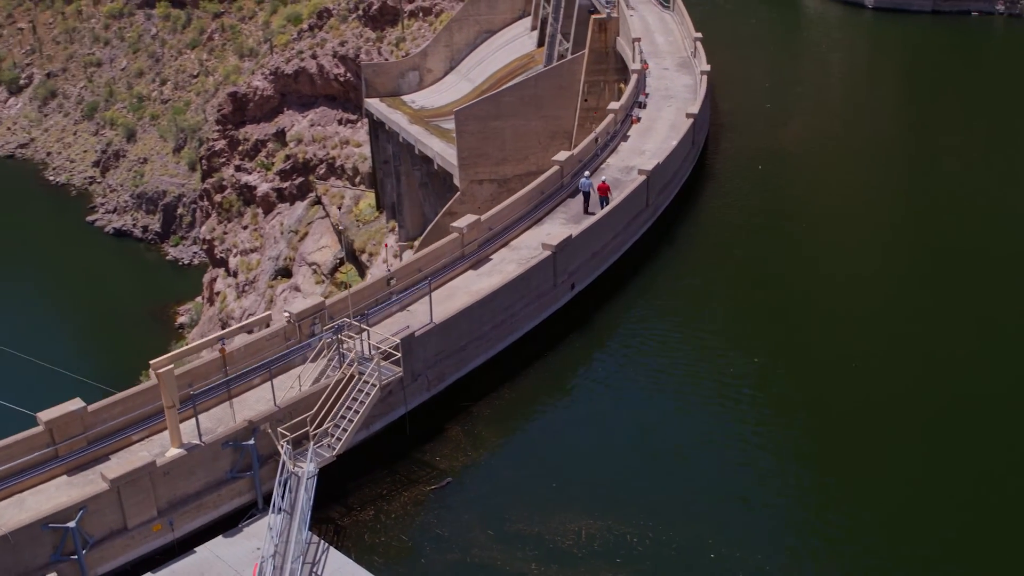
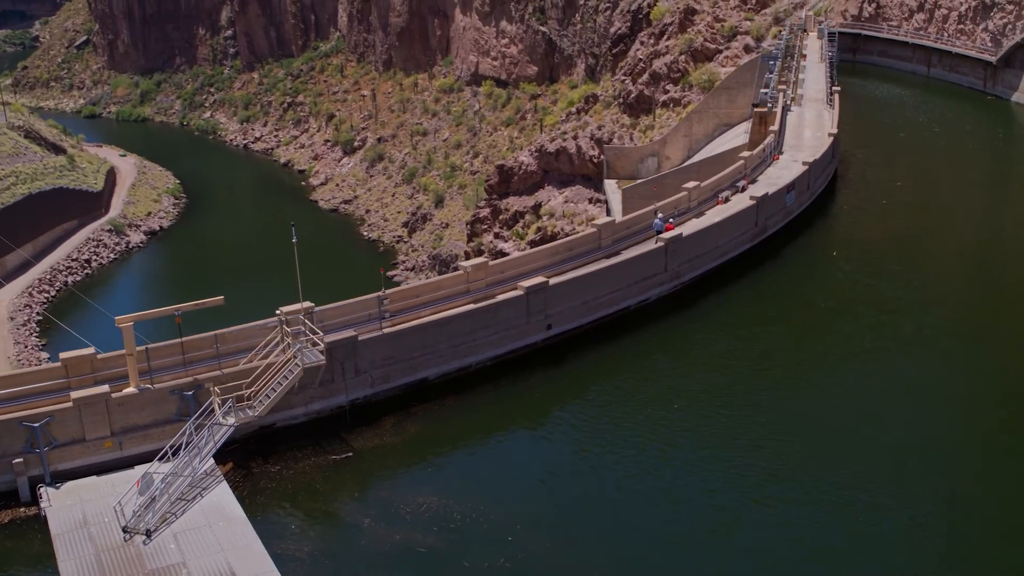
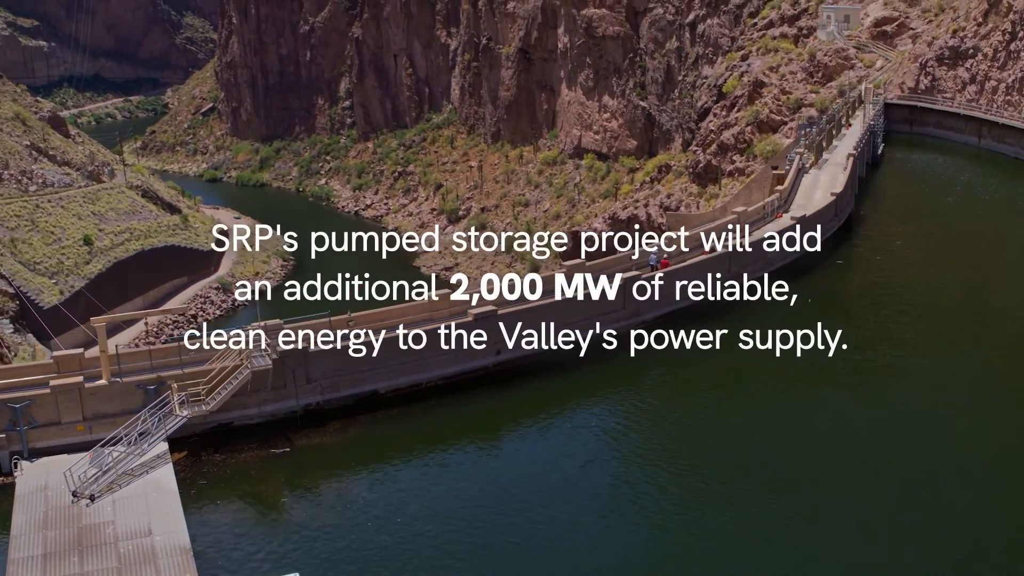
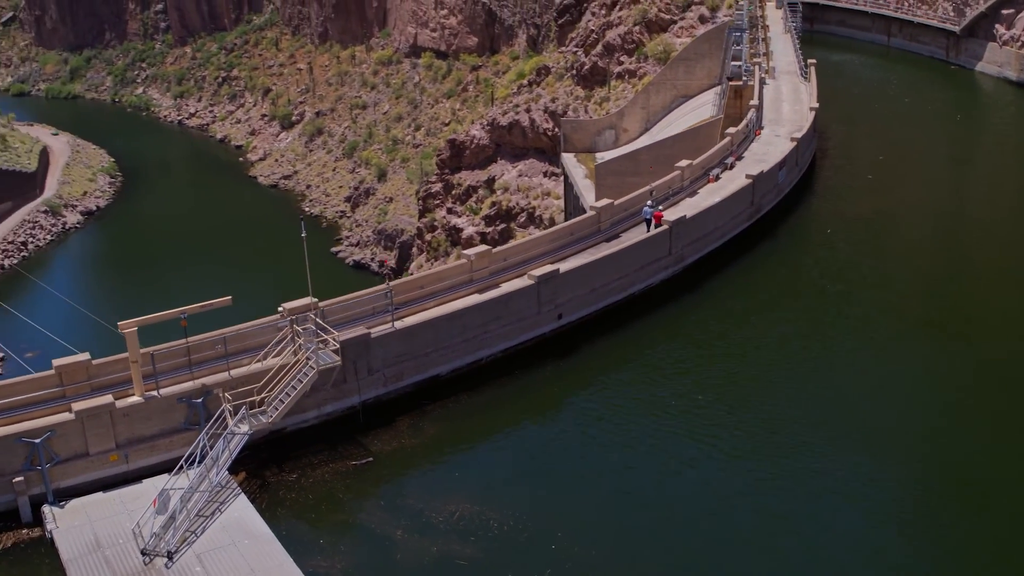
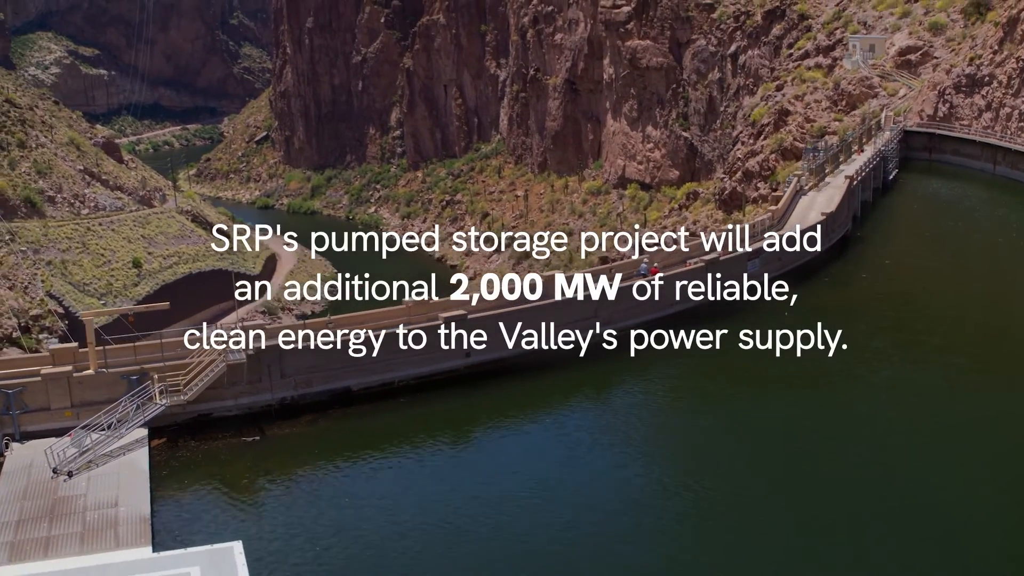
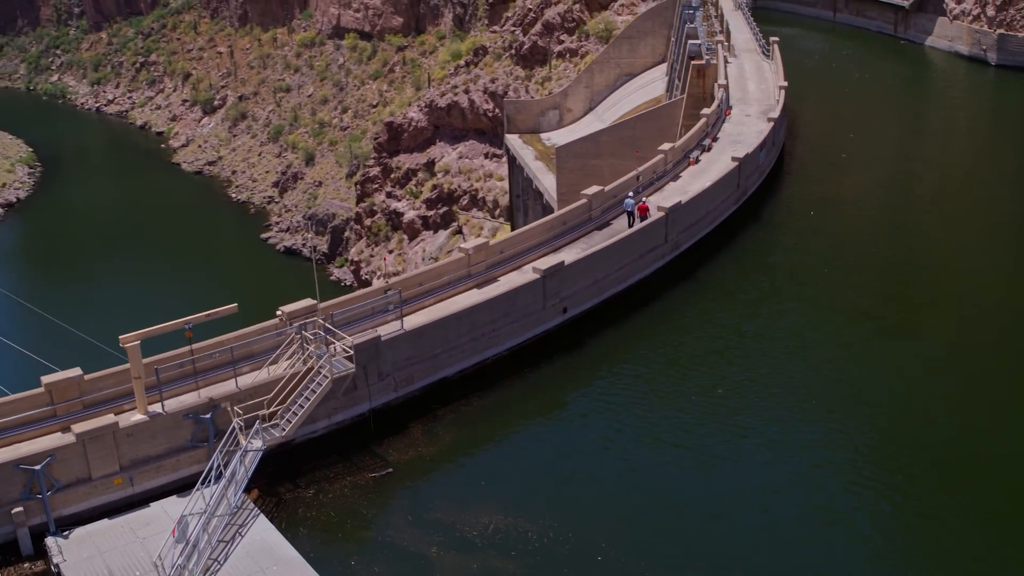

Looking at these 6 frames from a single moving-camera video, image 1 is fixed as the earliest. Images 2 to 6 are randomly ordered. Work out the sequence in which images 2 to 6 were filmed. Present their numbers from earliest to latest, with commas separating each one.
6, 4, 2, 3, 5
